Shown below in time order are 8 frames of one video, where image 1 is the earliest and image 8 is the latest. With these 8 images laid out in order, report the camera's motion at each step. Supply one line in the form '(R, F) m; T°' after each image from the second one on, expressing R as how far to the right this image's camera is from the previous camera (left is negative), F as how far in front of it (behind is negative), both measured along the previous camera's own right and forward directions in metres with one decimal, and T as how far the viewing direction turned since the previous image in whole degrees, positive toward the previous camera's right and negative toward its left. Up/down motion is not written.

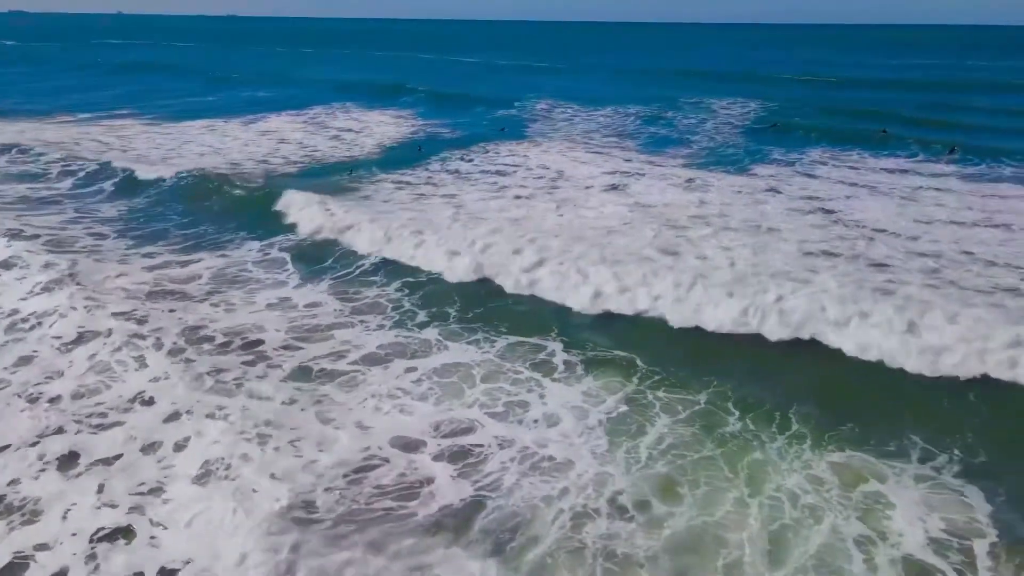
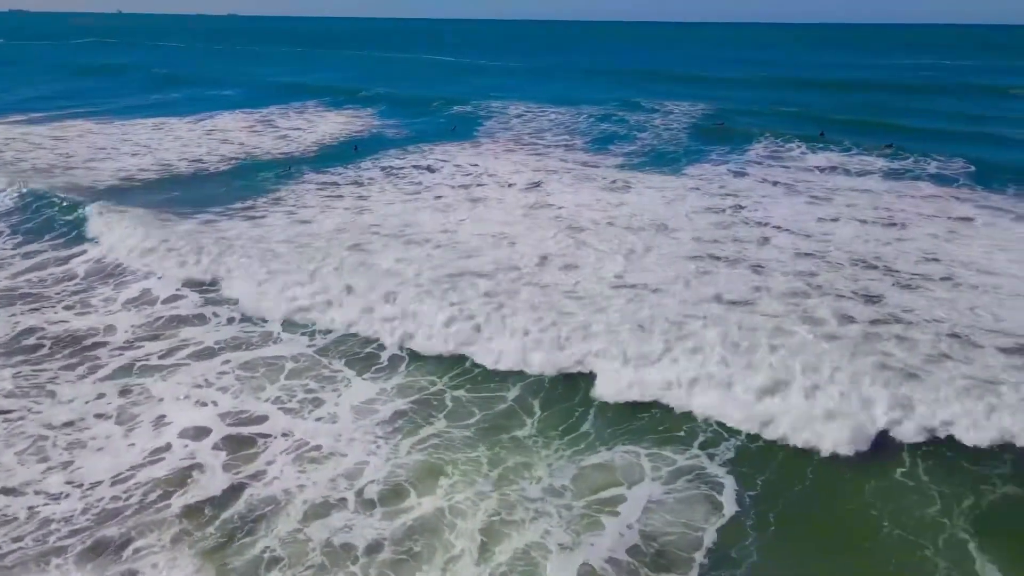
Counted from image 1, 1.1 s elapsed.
(+1.3, 0.0) m; -1°
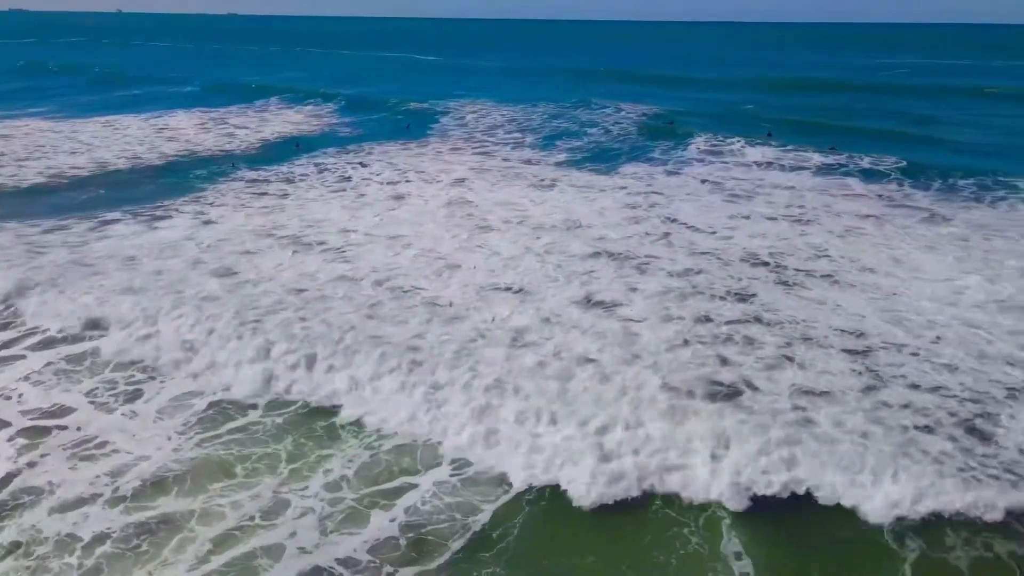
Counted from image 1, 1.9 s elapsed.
(+1.1, +0.1) m; 0°
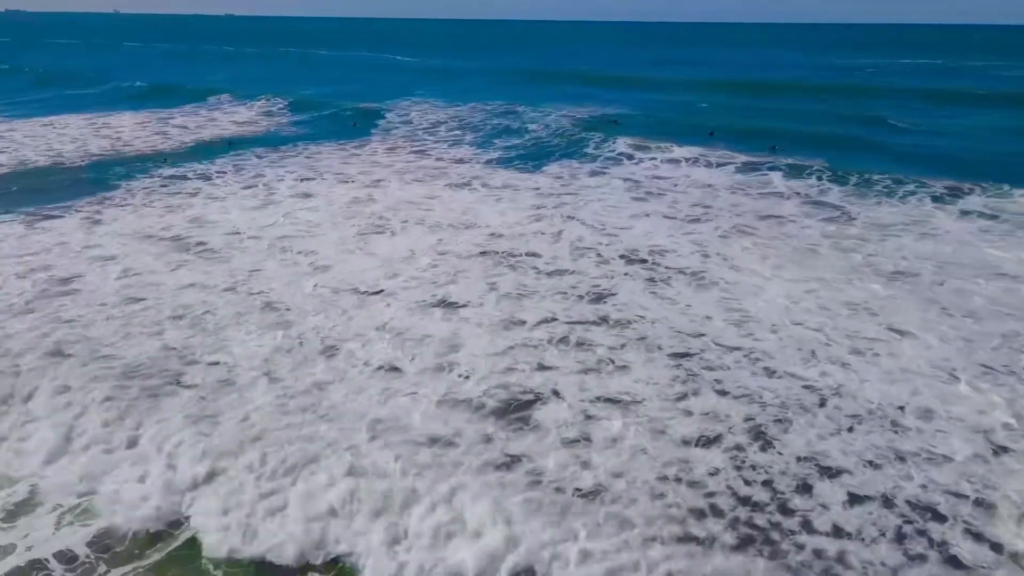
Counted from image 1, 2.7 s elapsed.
(+1.2, +0.3) m; 0°
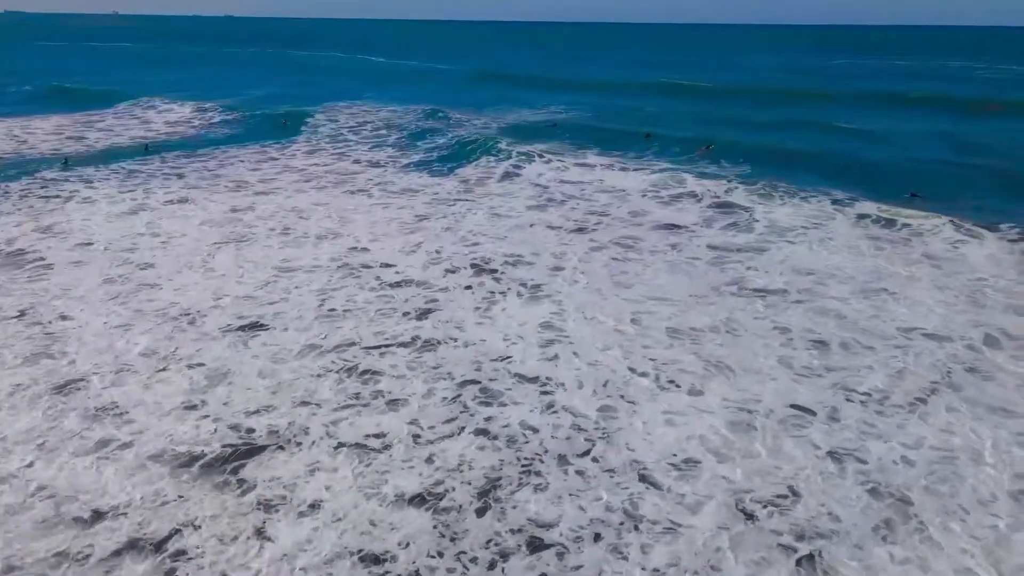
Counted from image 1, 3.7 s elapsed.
(+1.3, +0.8) m; 0°
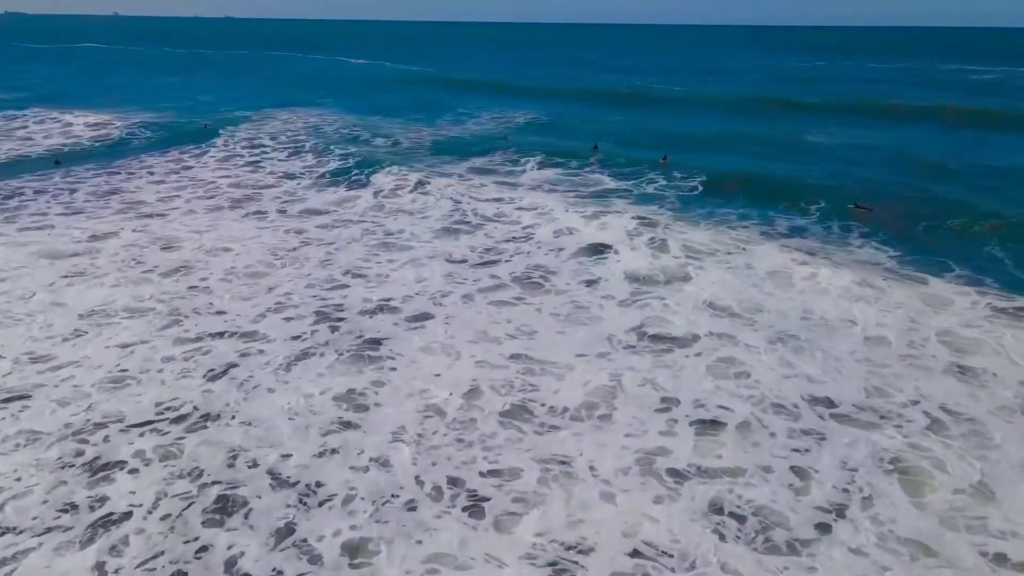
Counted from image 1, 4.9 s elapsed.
(+1.0, +1.6) m; 0°
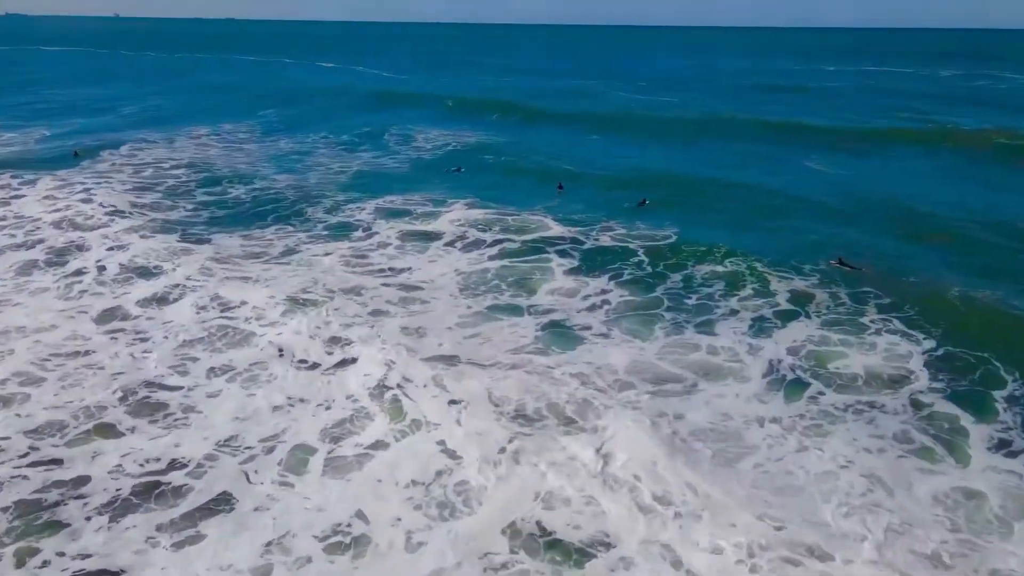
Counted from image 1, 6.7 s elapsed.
(+0.8, +3.0) m; 0°
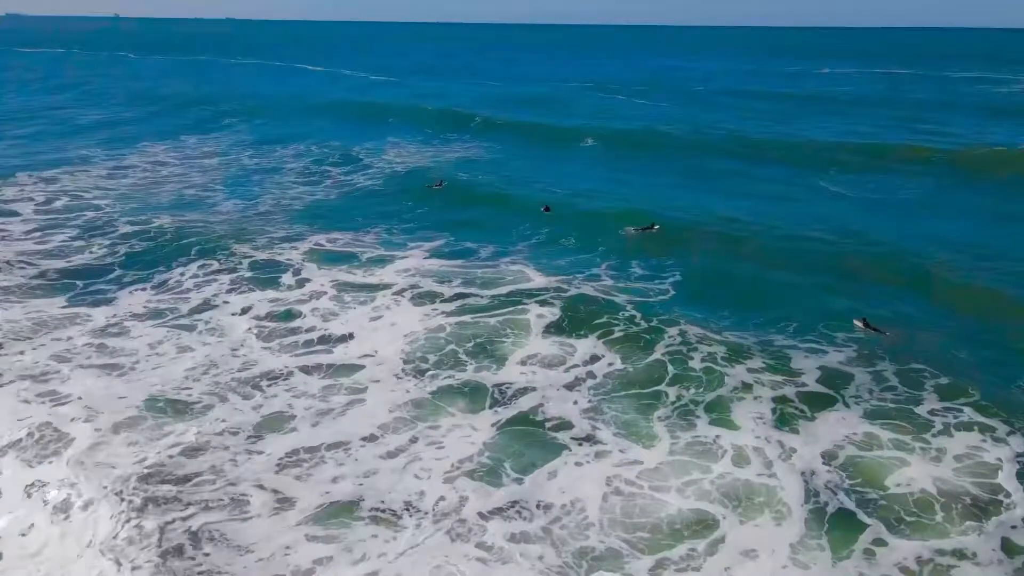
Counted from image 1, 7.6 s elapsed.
(+0.3, +1.7) m; 0°
